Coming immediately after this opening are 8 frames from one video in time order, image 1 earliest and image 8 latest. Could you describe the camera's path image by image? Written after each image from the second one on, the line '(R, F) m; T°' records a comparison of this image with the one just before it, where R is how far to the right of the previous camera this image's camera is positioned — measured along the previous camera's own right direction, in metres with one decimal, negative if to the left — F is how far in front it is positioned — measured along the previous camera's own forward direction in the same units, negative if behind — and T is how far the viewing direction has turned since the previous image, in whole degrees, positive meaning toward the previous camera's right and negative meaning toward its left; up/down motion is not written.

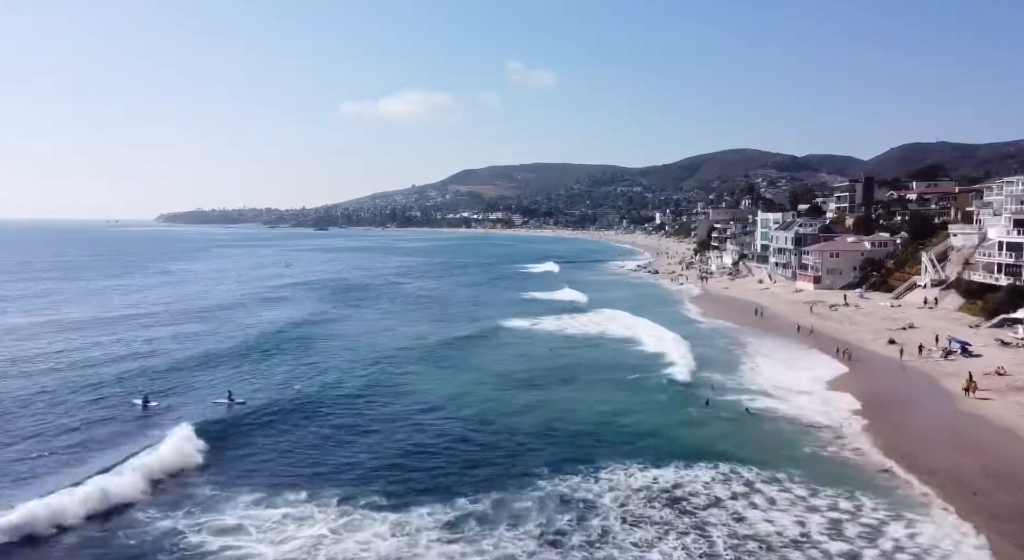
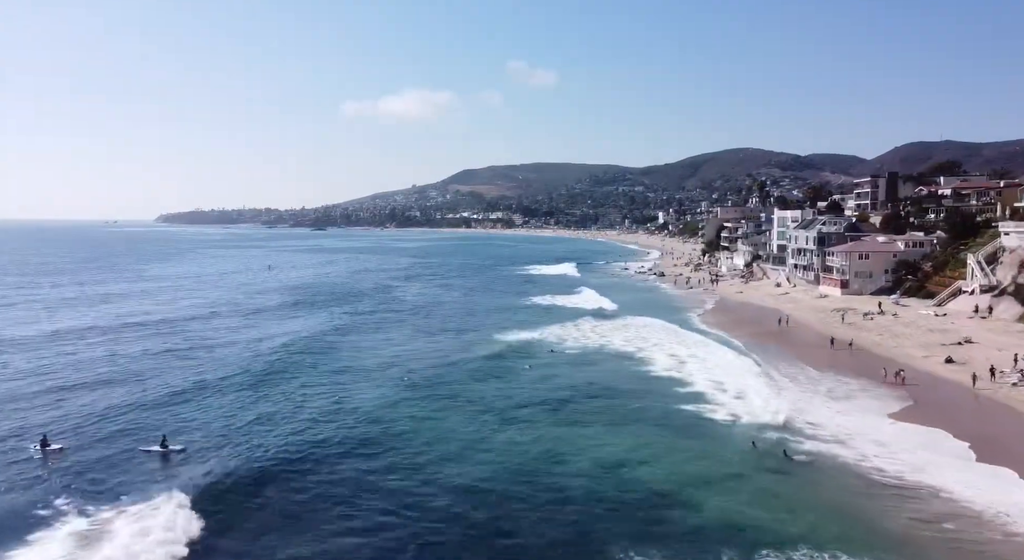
(+0.5, +5.9) m; 0°
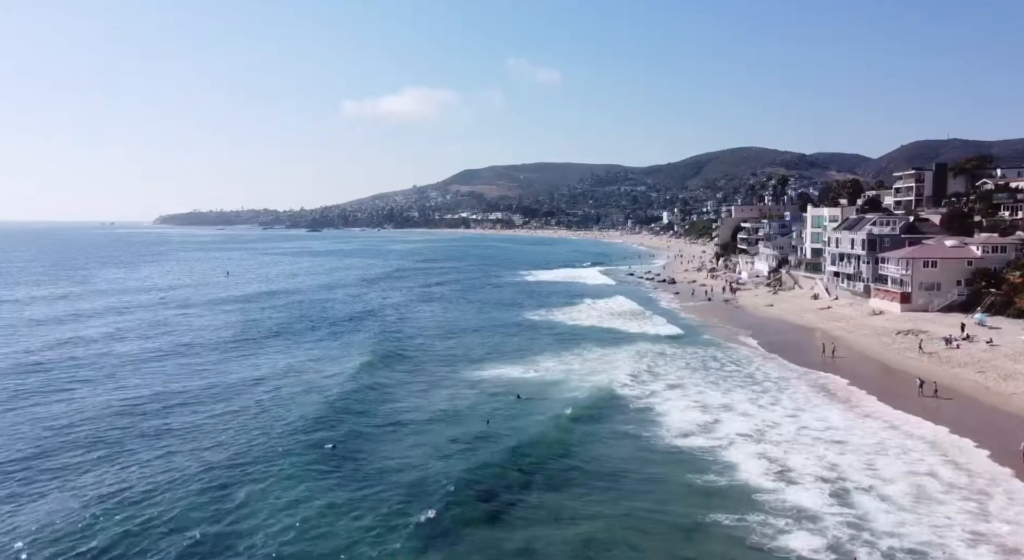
(+1.0, +10.3) m; 0°
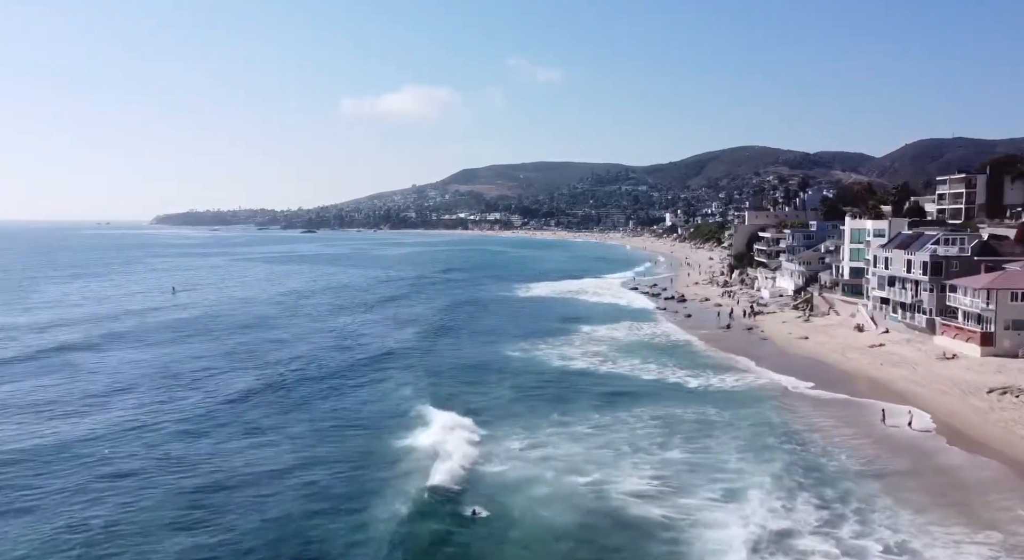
(+1.1, +9.4) m; 0°
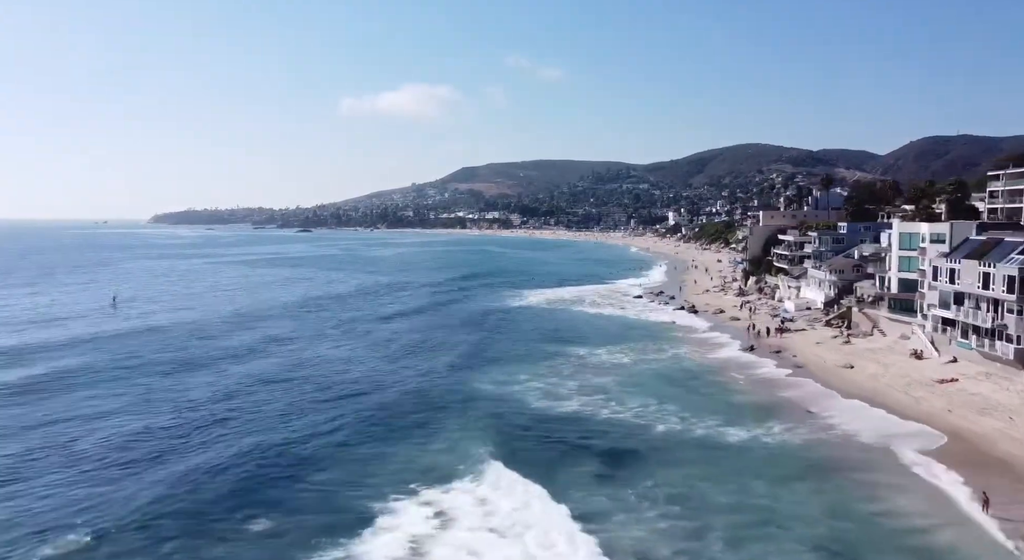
(+0.9, +8.3) m; 0°
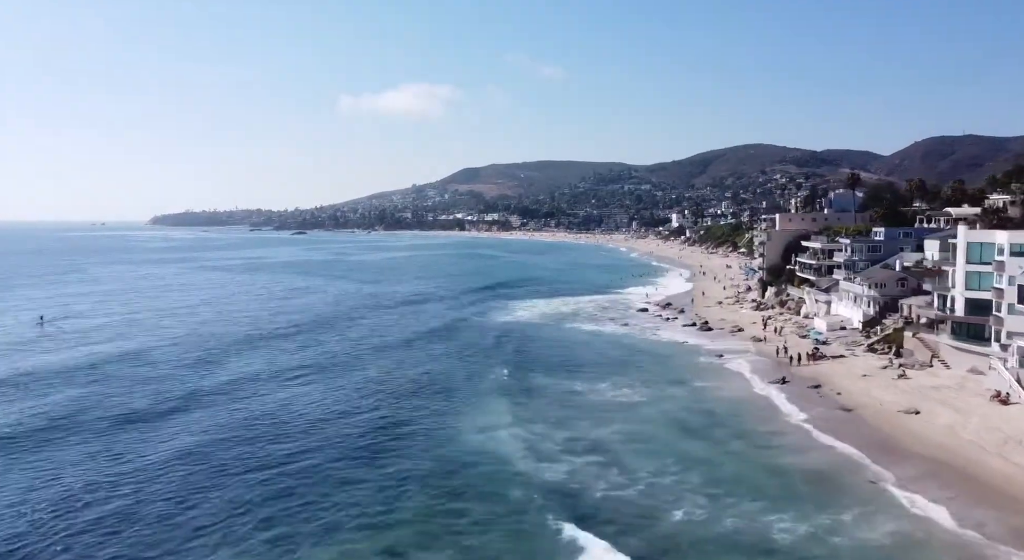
(+0.9, +7.8) m; 0°
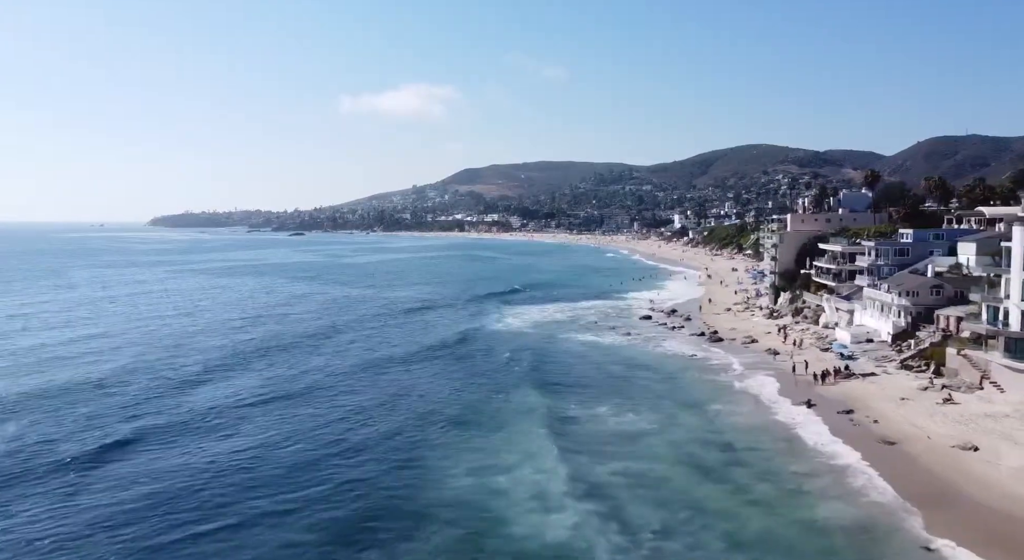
(+0.6, +4.8) m; 0°
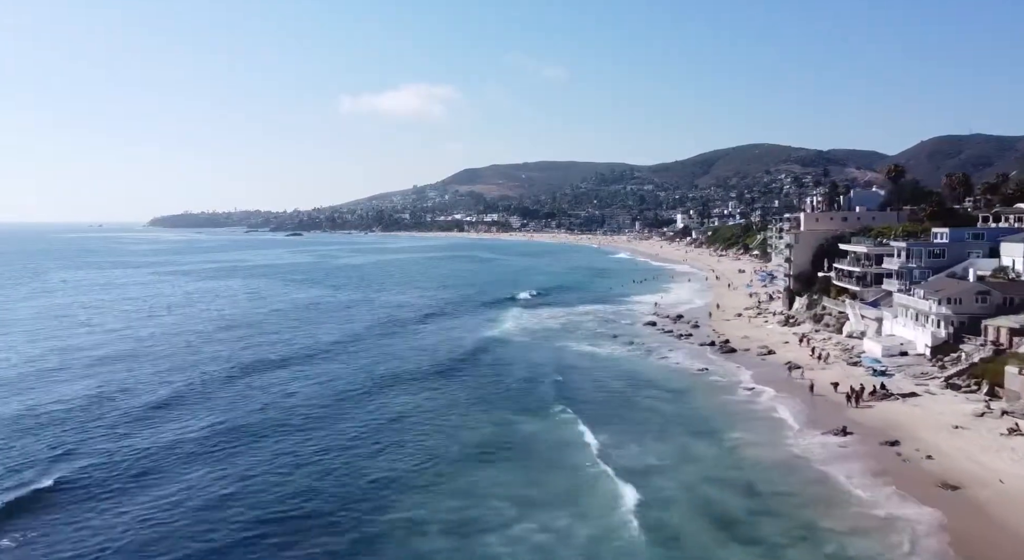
(+0.6, +4.9) m; 0°
